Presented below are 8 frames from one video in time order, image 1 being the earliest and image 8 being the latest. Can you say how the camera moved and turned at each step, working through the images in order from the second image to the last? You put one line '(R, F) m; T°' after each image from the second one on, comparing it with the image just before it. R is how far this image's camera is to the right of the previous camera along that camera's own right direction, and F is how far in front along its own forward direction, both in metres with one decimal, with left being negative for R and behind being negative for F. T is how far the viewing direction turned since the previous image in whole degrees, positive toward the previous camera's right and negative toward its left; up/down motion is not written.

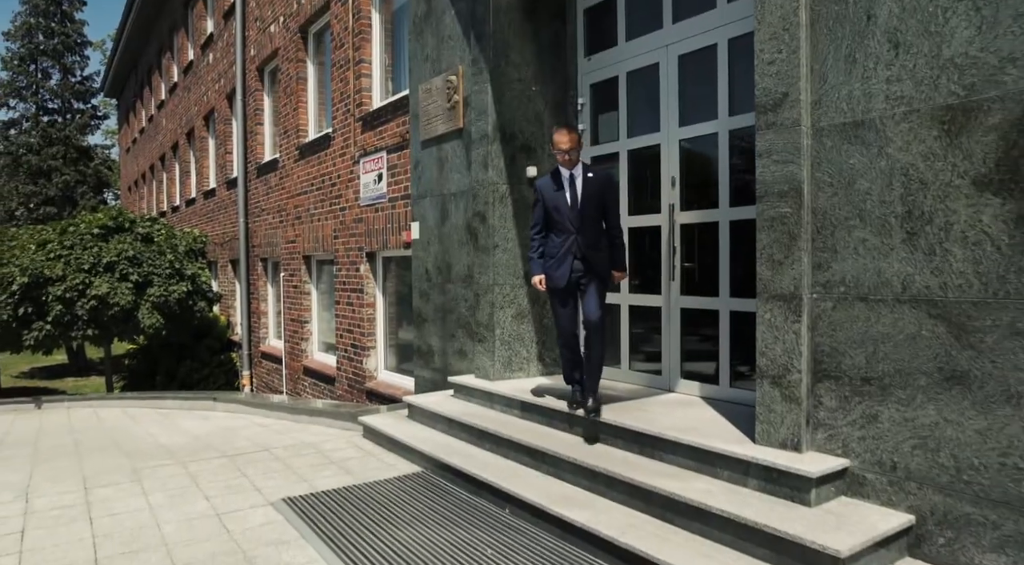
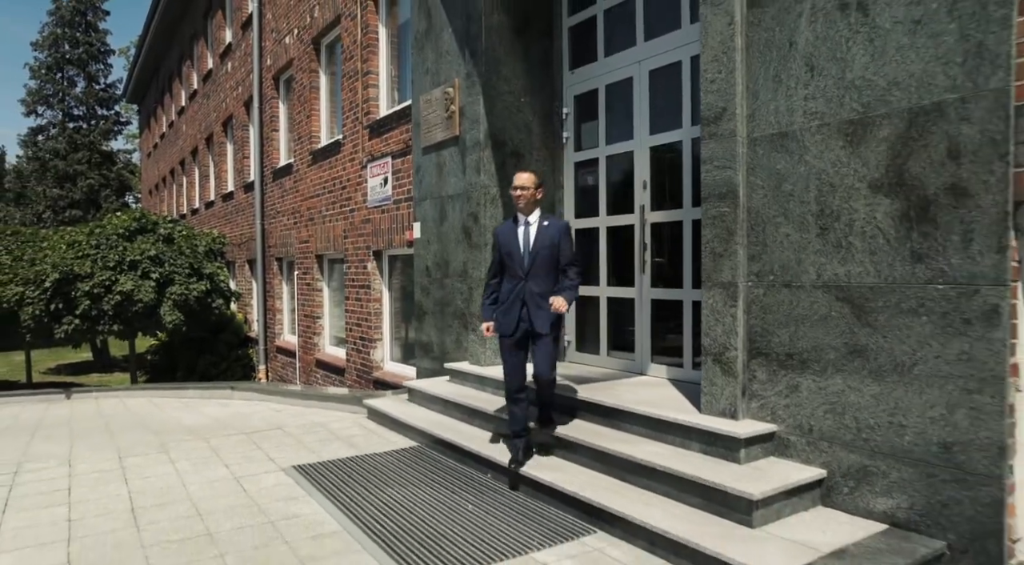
(+0.2, -0.5) m; -1°
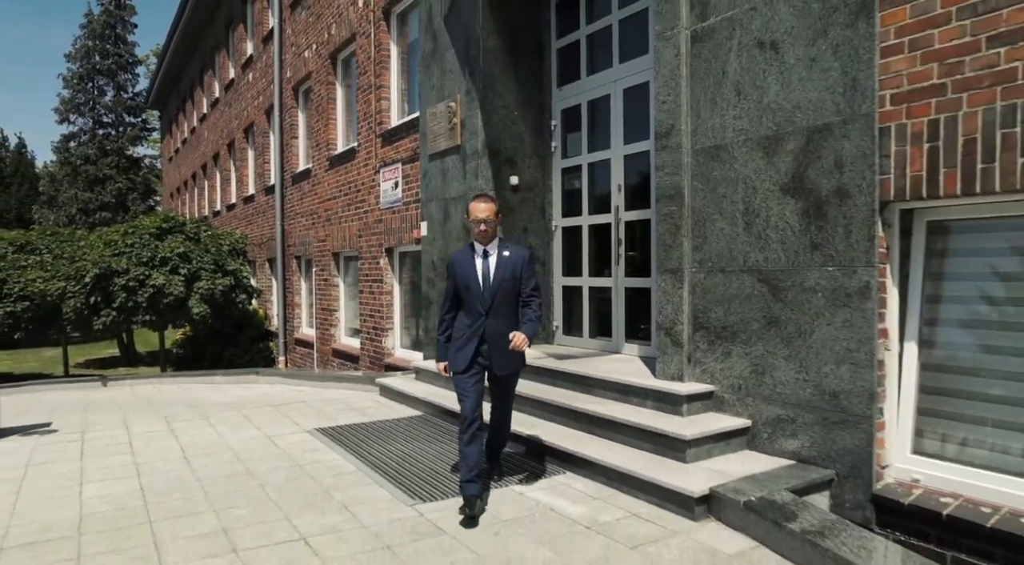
(+0.2, -0.8) m; -1°
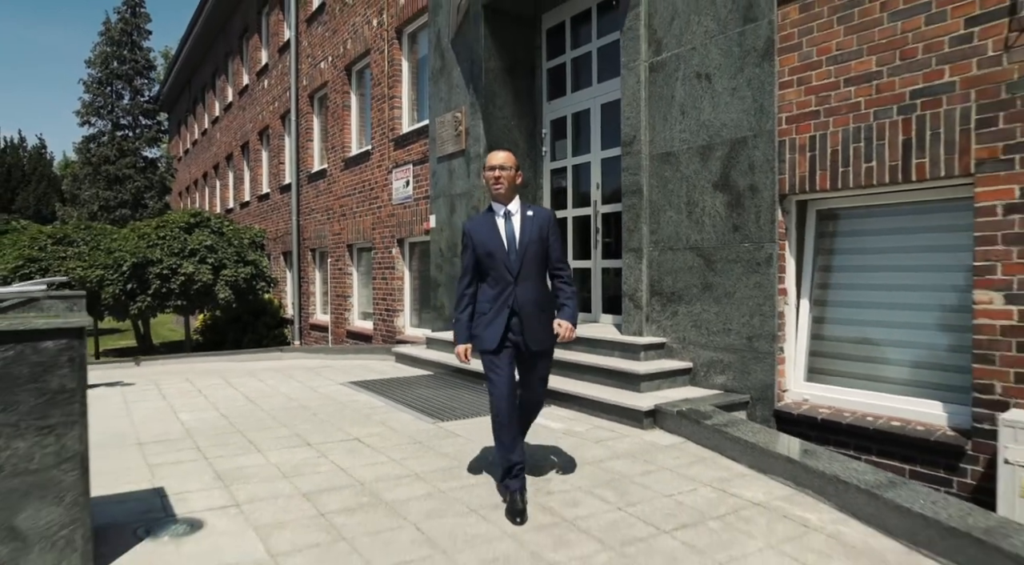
(0.0, -1.2) m; 0°
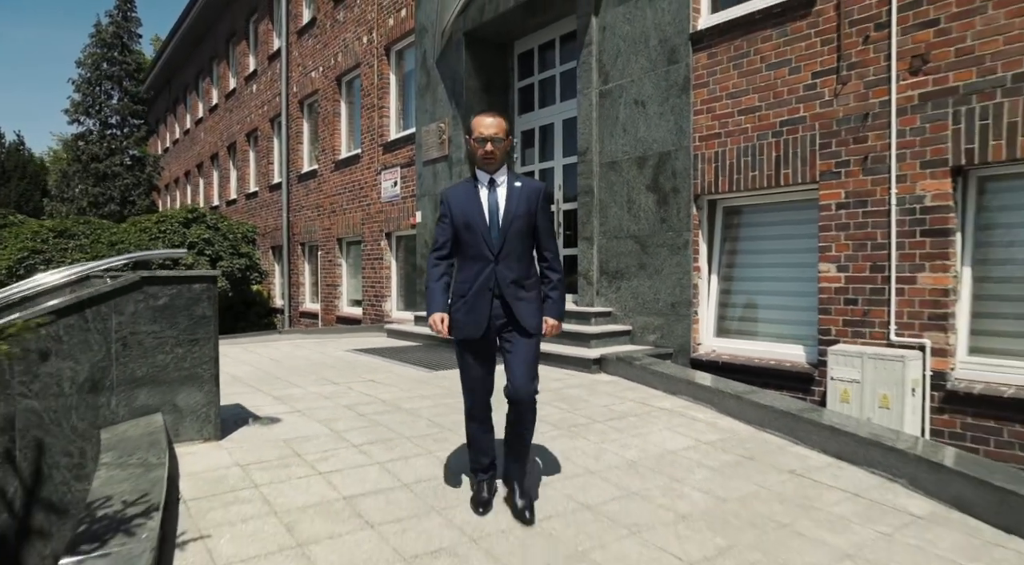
(-0.1, -1.4) m; +3°
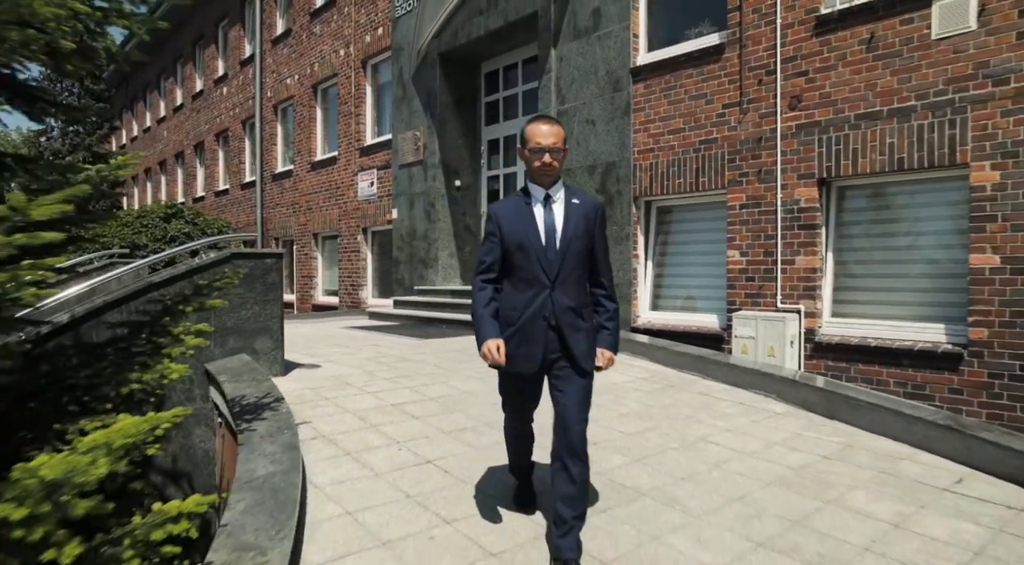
(-0.3, -1.4) m; +5°
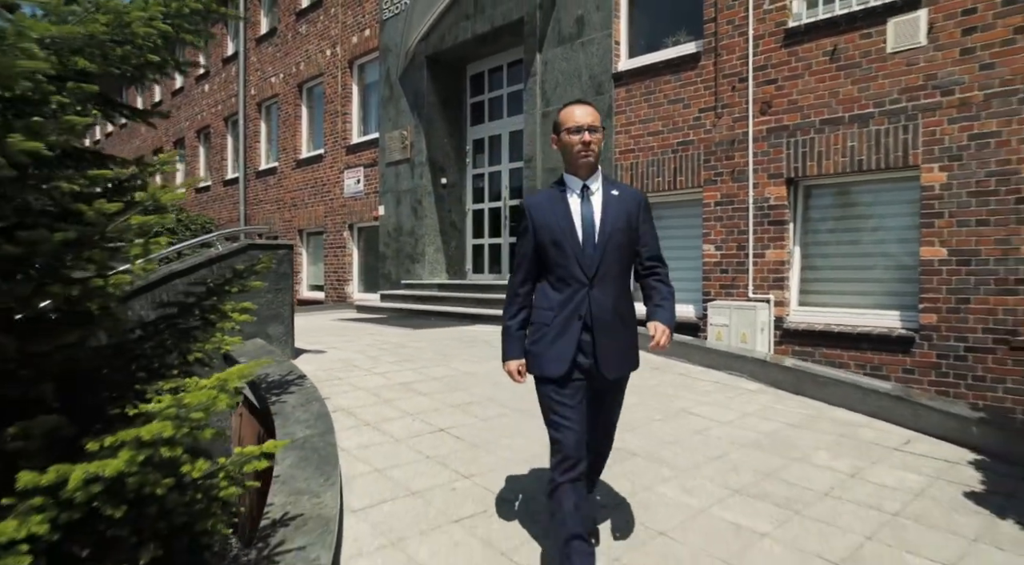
(-0.2, -0.4) m; +2°
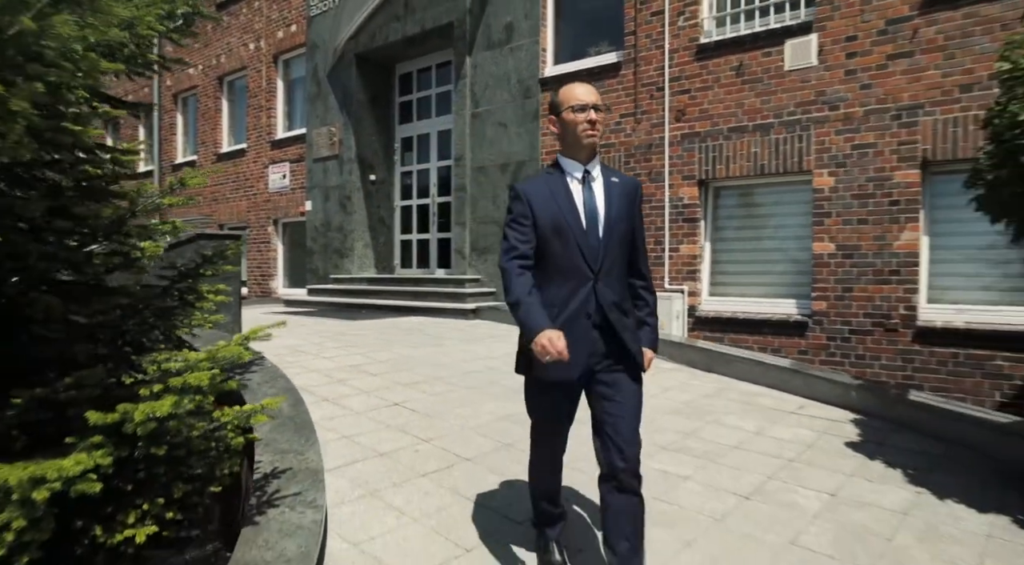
(-0.2, -0.4) m; +7°
